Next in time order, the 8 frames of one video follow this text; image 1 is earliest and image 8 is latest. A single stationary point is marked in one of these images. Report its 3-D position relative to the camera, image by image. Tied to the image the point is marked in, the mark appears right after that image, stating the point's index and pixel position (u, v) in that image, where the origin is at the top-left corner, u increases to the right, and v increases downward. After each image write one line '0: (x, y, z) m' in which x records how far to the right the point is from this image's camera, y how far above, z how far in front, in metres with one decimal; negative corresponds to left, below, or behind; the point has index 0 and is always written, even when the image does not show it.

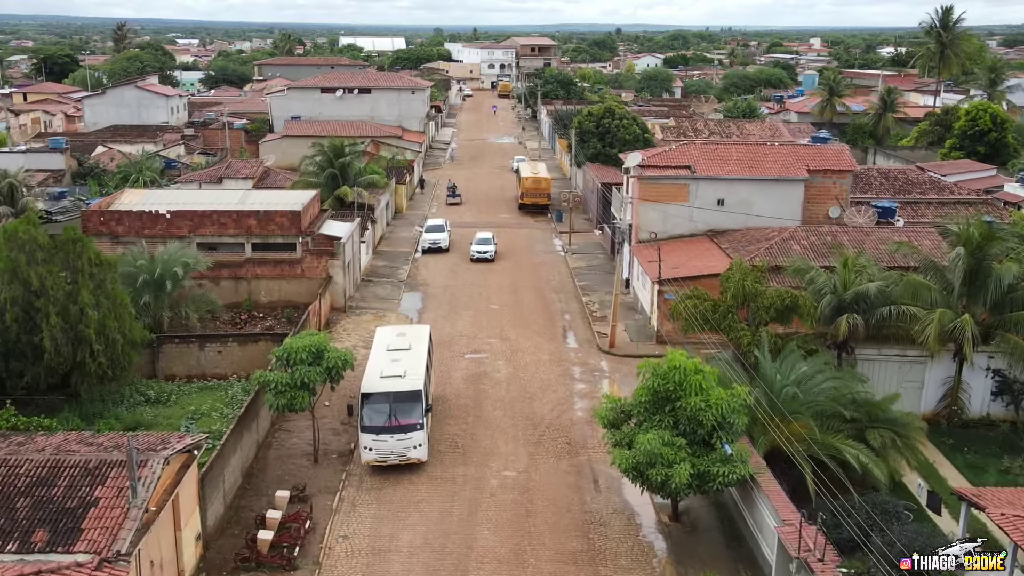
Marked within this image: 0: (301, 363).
0: (-4.7, -1.7, +19.7) m
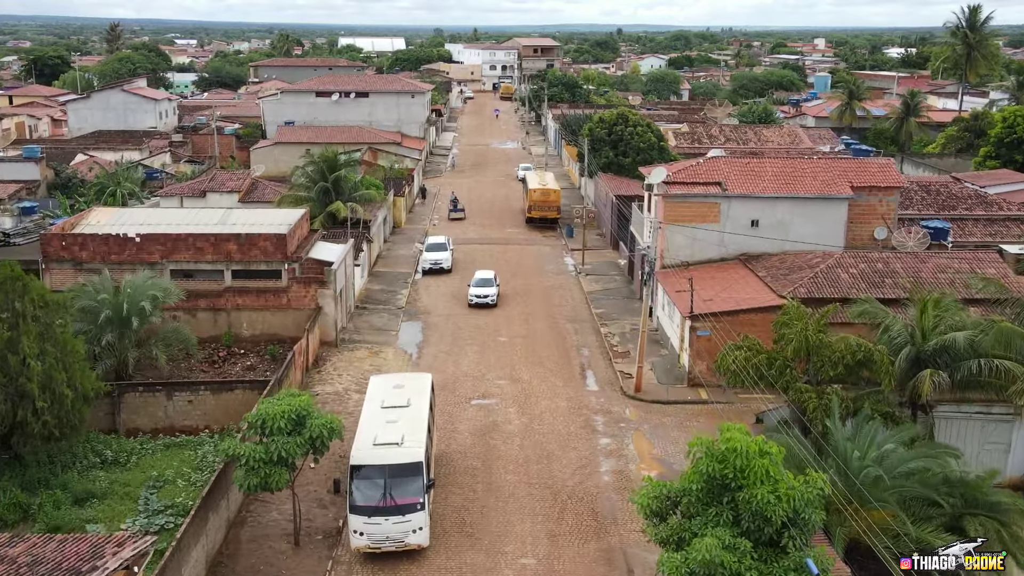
0: (-4.3, -2.7, +16.4) m
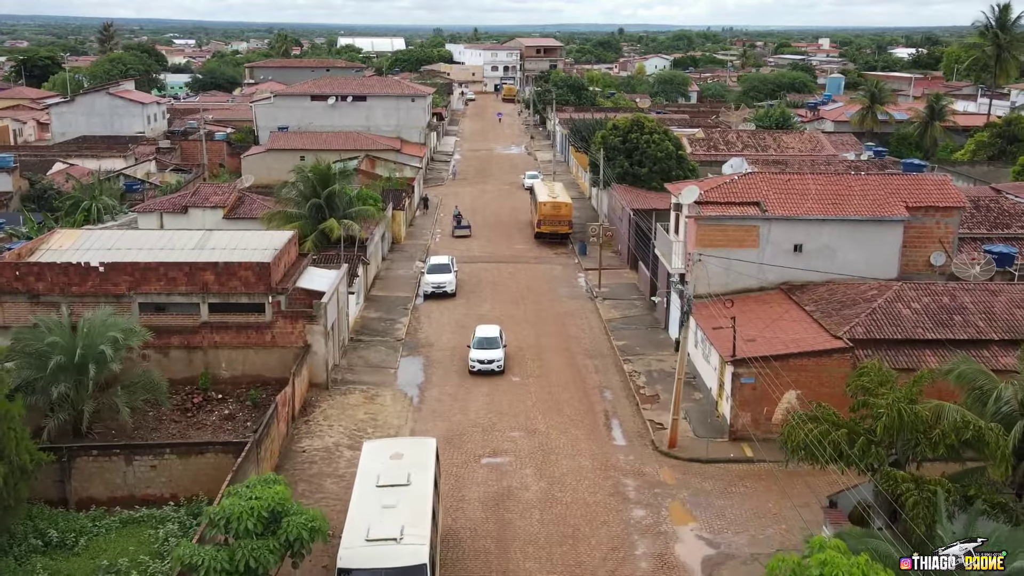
0: (-3.9, -3.7, +13.1) m
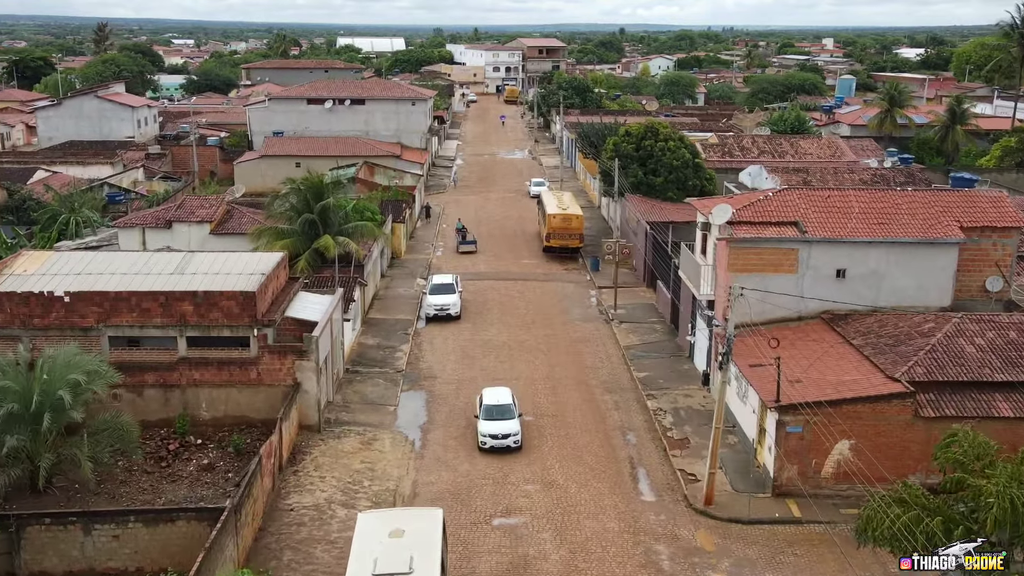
0: (-3.6, -4.4, +10.6) m
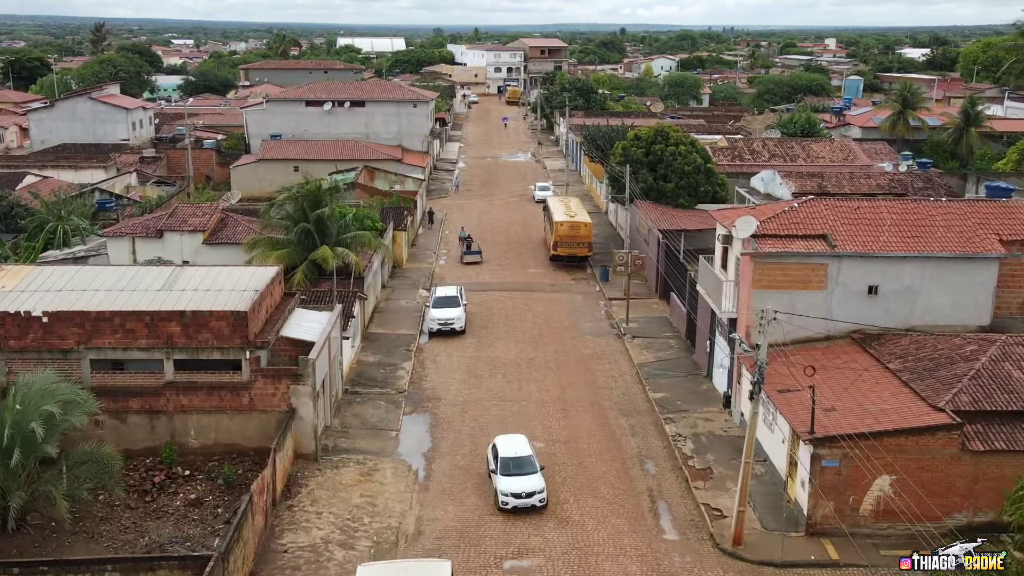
0: (-3.4, -4.9, +9.1) m
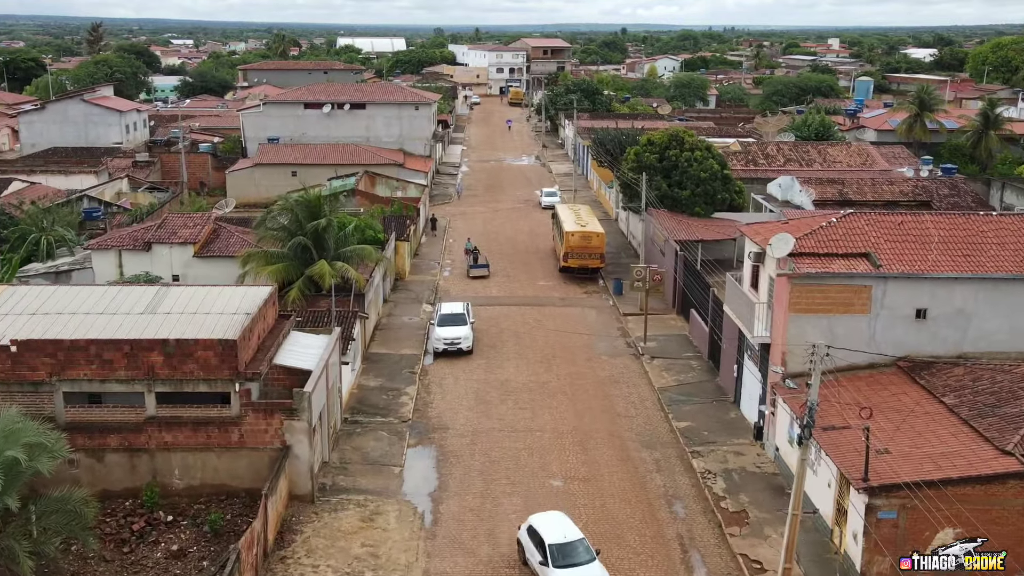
0: (-3.0, -5.4, +7.3) m
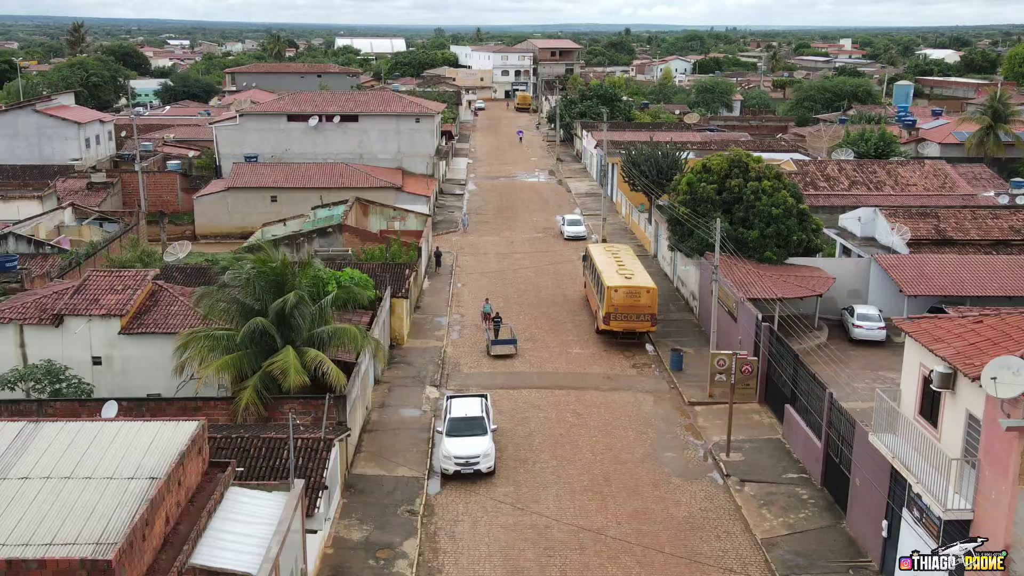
0: (-2.2, -7.6, -0.4) m
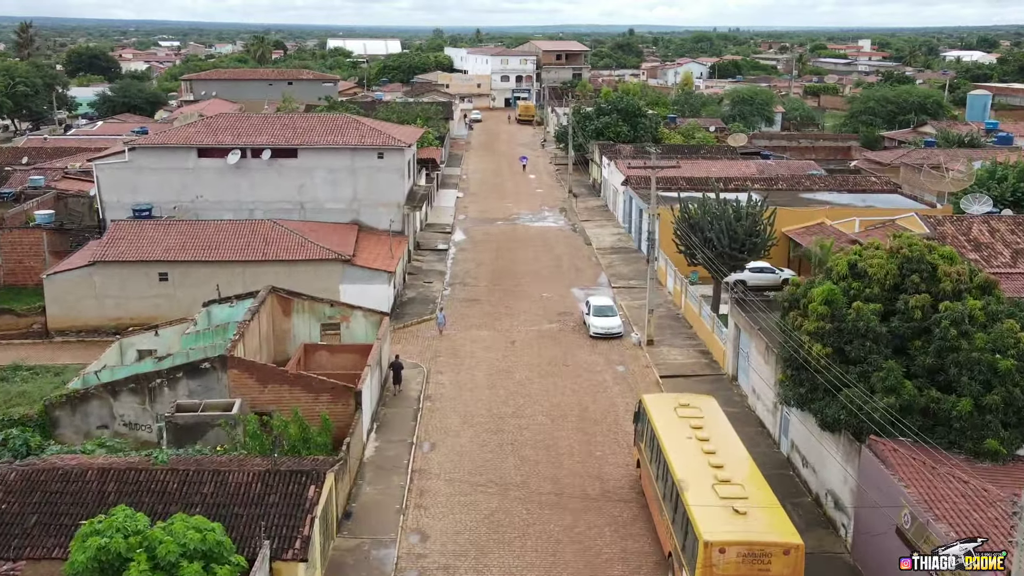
0: (-2.2, -11.6, -14.5) m
